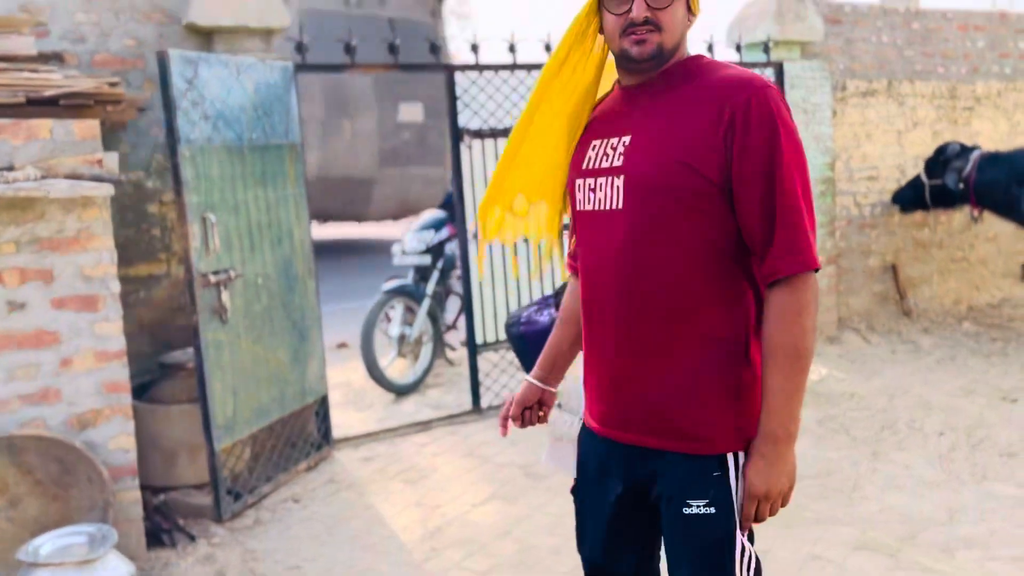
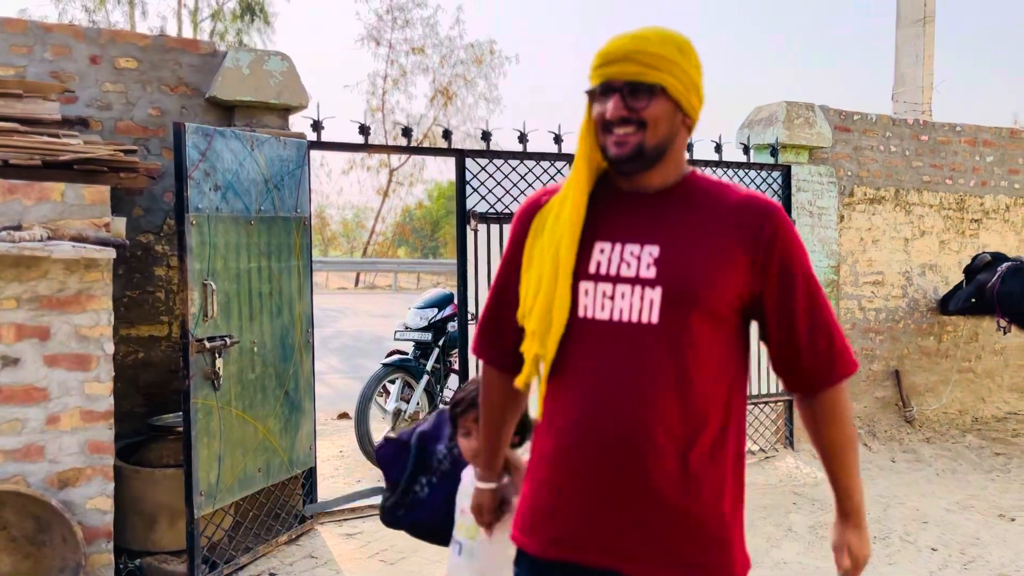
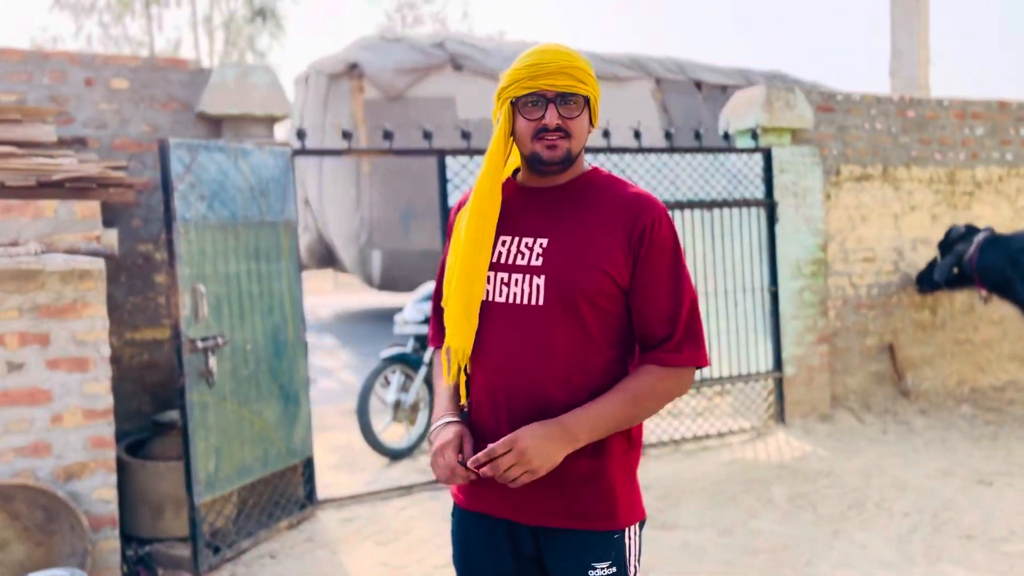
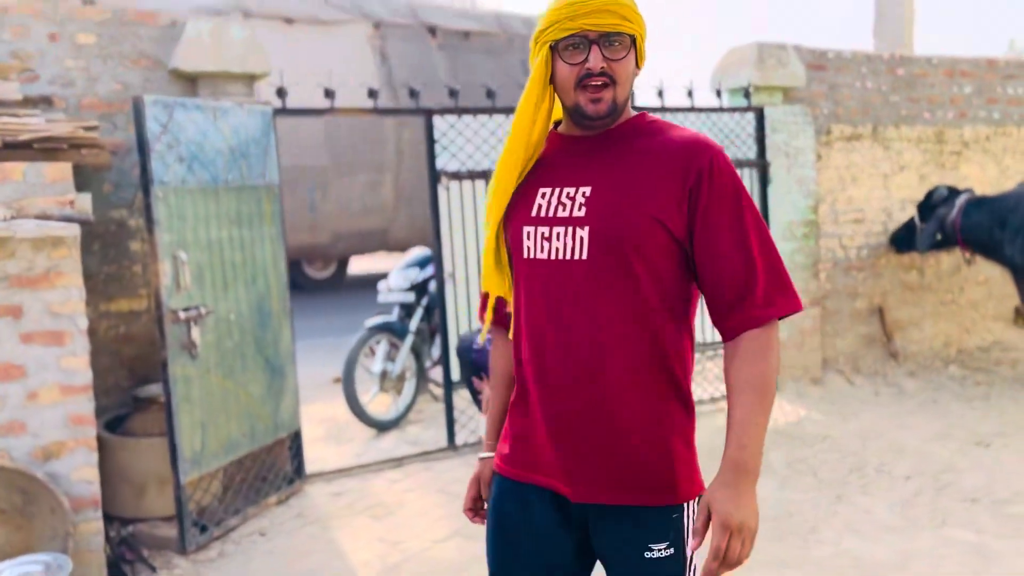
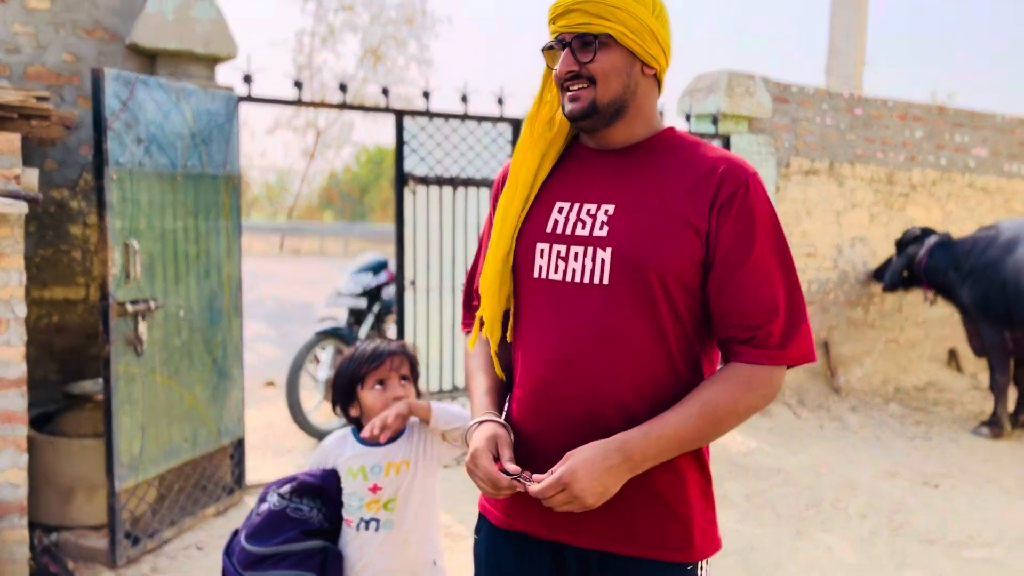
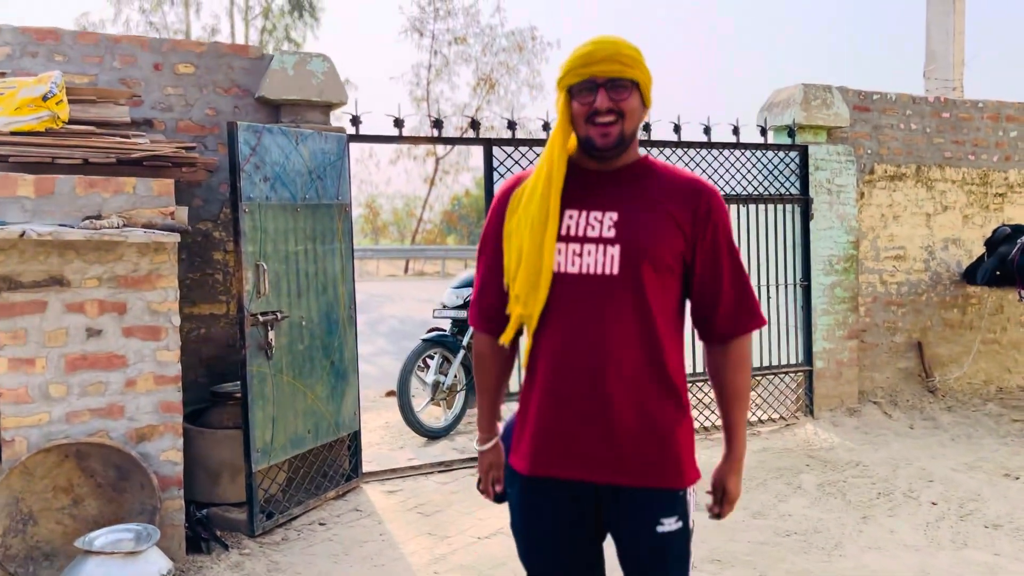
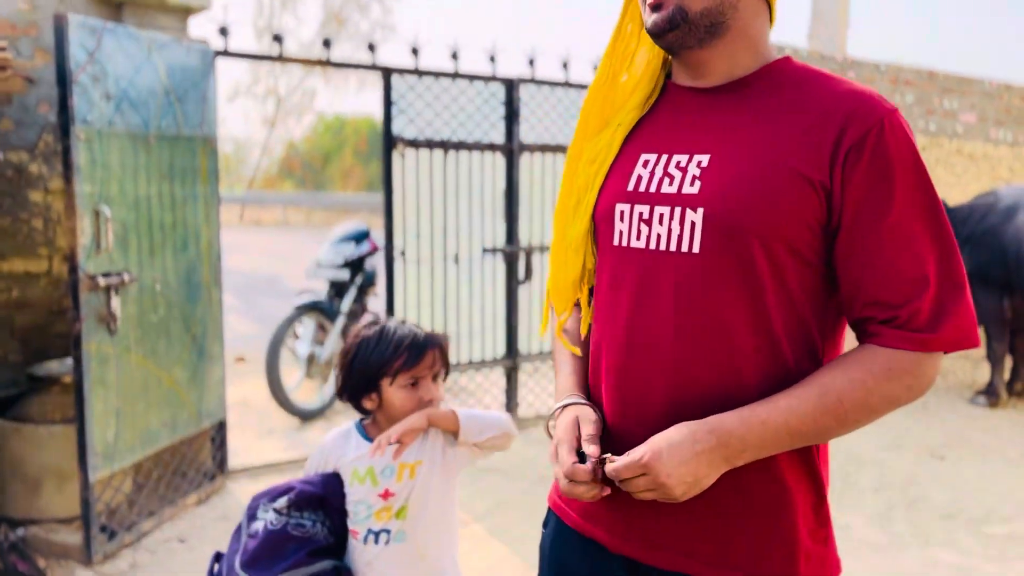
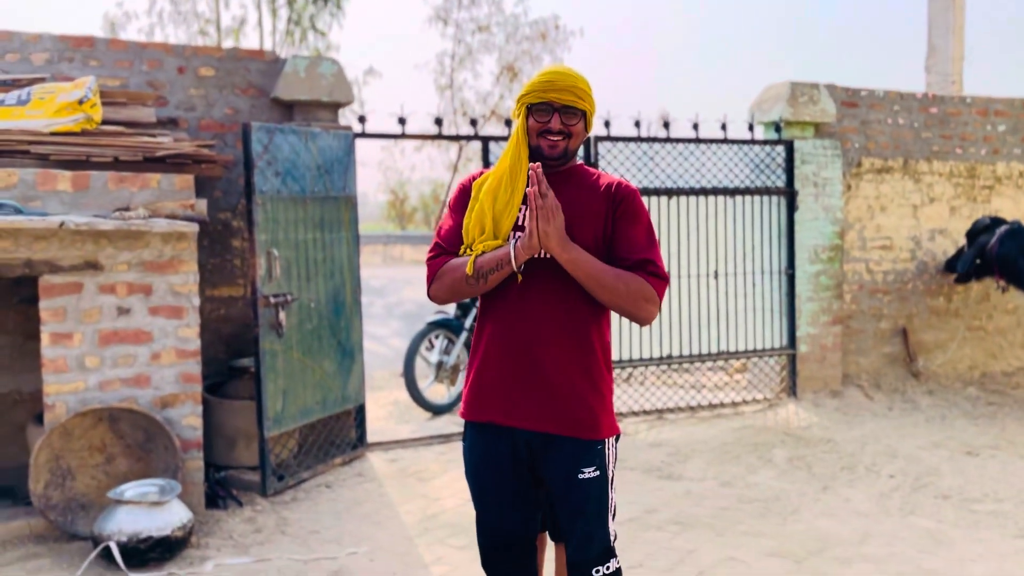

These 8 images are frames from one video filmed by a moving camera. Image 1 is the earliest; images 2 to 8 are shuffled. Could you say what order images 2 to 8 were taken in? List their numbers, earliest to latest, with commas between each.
4, 3, 8, 6, 2, 5, 7
